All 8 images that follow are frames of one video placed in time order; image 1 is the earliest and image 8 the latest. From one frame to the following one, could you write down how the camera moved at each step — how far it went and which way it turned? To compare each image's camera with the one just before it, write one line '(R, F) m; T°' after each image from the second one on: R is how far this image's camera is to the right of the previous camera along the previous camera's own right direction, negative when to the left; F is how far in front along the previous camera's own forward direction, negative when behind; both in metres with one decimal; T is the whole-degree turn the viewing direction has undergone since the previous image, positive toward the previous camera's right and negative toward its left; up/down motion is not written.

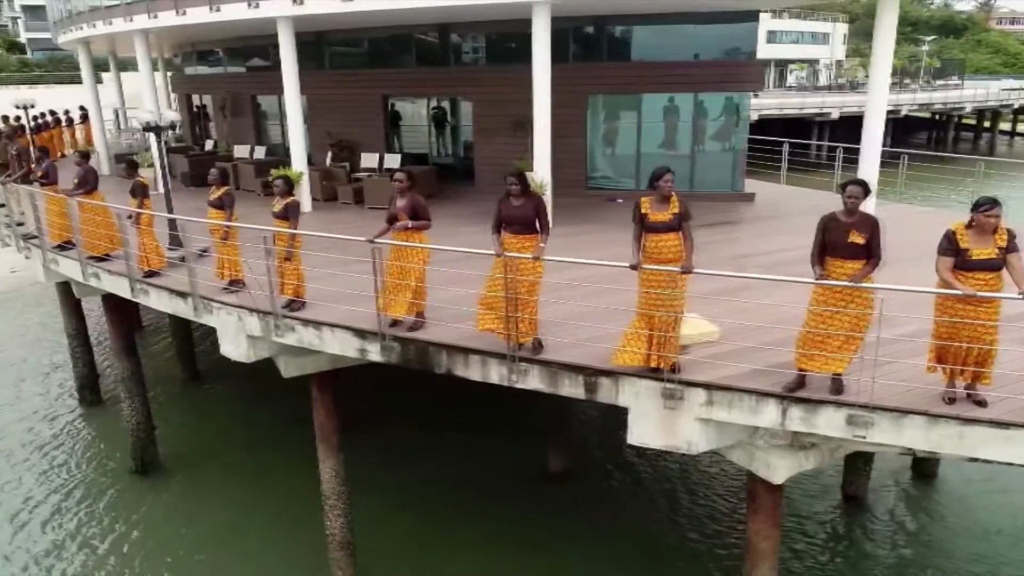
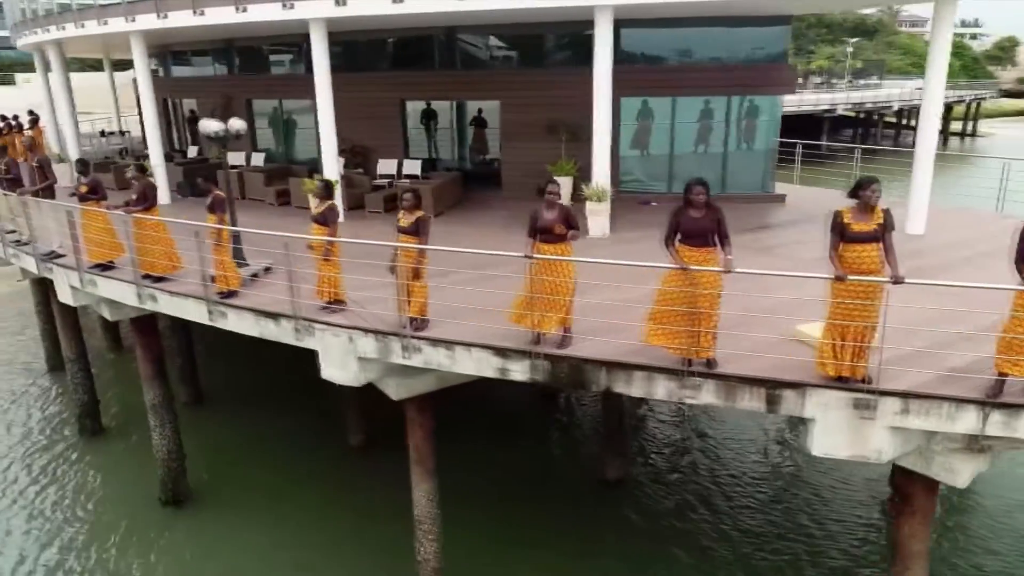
(-2.0, +0.3) m; +6°
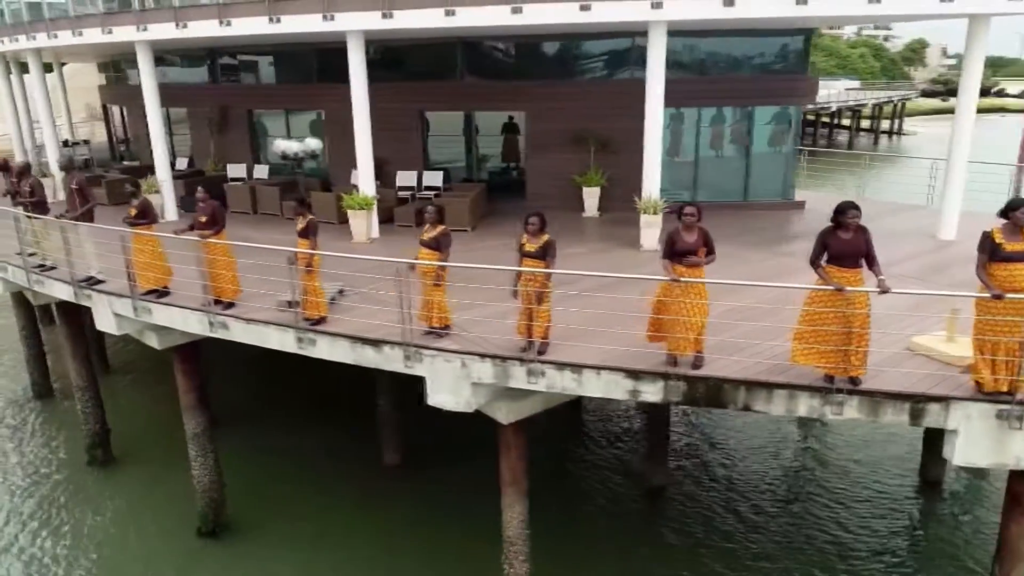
(-1.8, +0.1) m; +5°
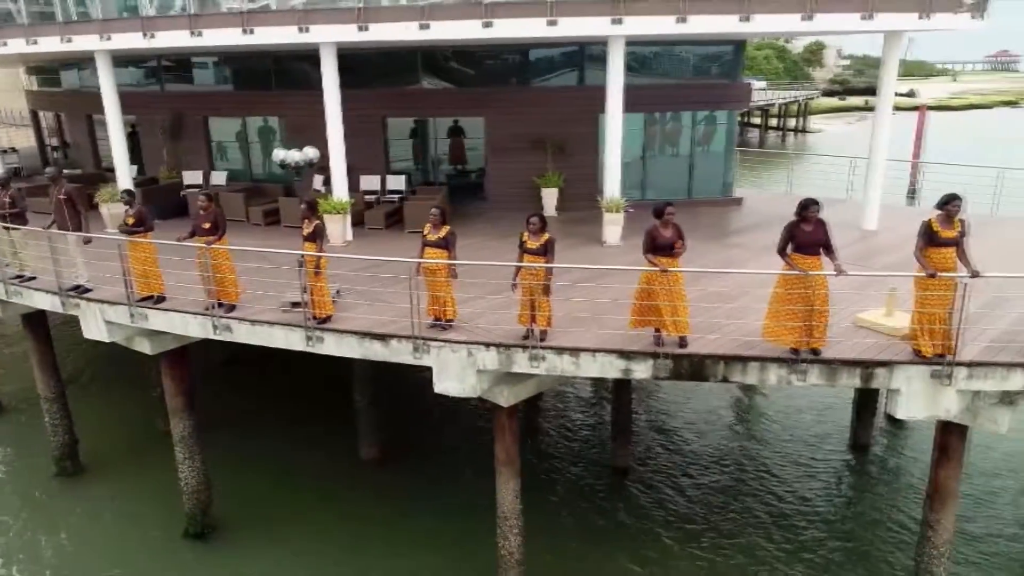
(-0.8, -0.7) m; +6°
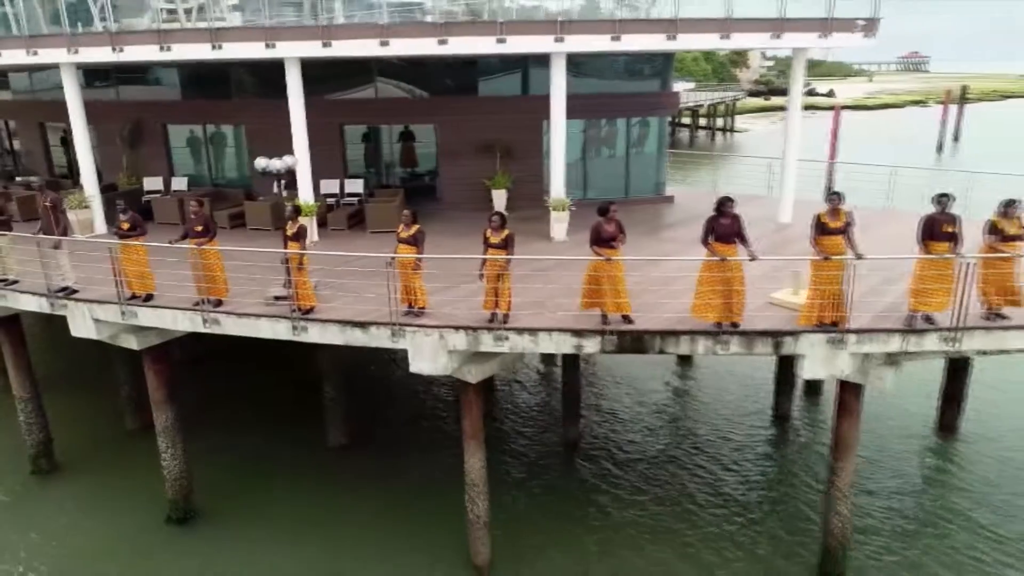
(-0.3, -1.1) m; +5°
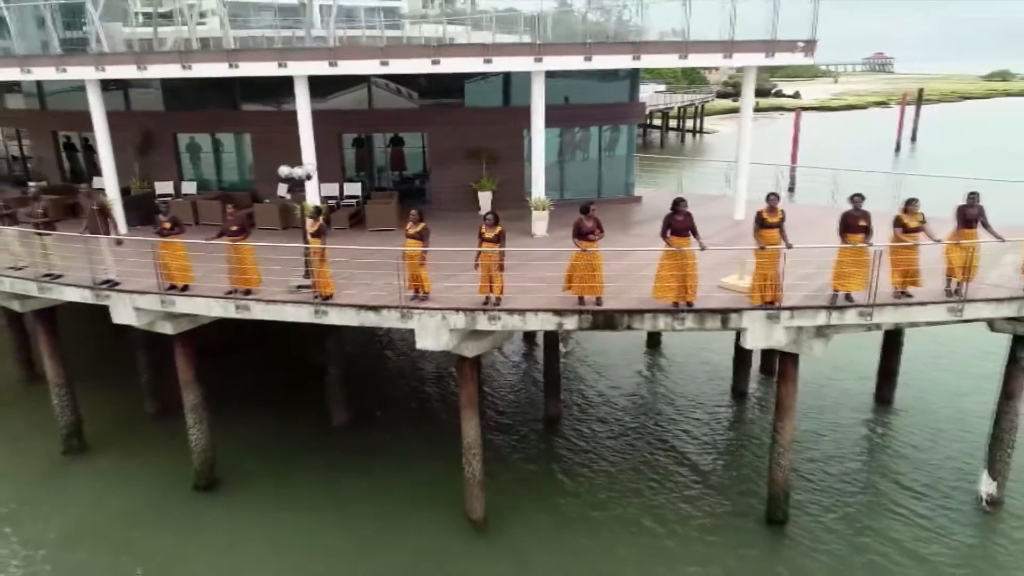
(-0.2, -1.6) m; +2°
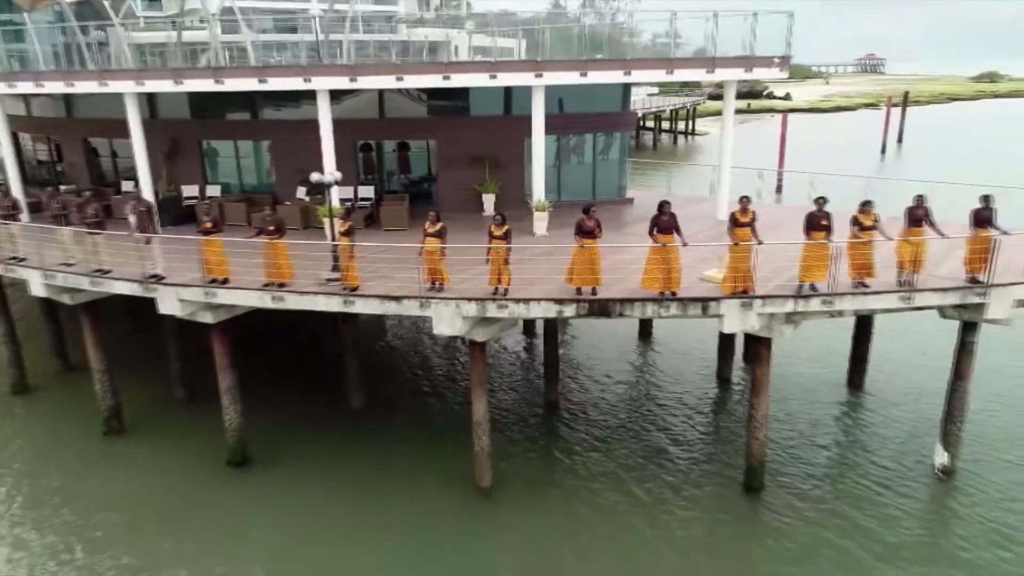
(-0.2, -1.4) m; 0°
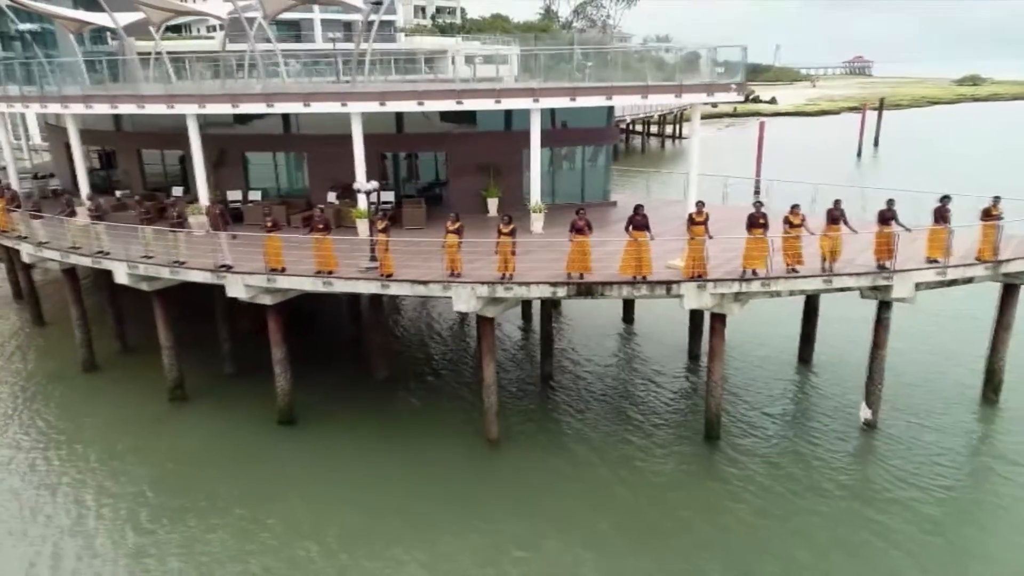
(-0.2, -3.1) m; +1°
